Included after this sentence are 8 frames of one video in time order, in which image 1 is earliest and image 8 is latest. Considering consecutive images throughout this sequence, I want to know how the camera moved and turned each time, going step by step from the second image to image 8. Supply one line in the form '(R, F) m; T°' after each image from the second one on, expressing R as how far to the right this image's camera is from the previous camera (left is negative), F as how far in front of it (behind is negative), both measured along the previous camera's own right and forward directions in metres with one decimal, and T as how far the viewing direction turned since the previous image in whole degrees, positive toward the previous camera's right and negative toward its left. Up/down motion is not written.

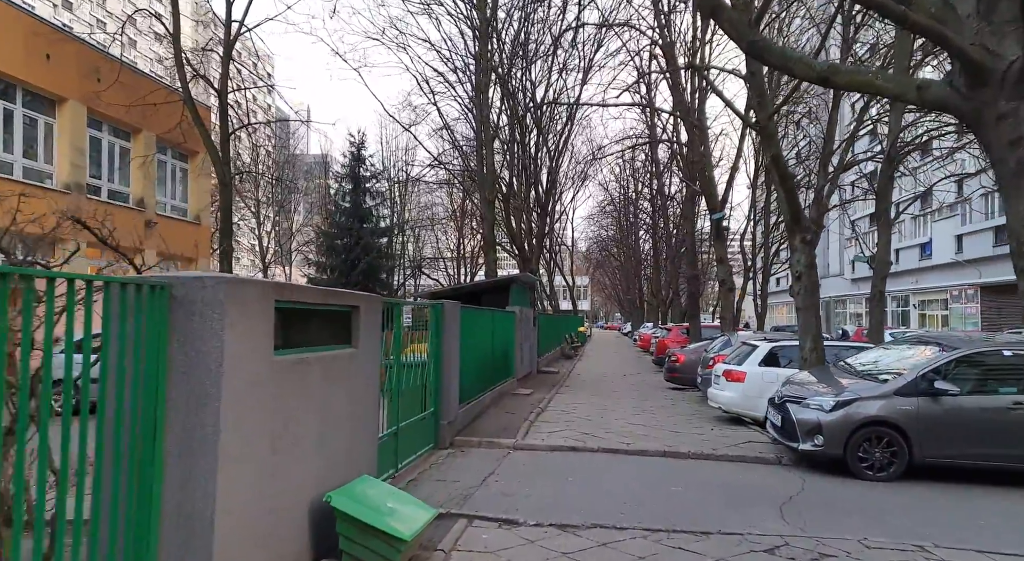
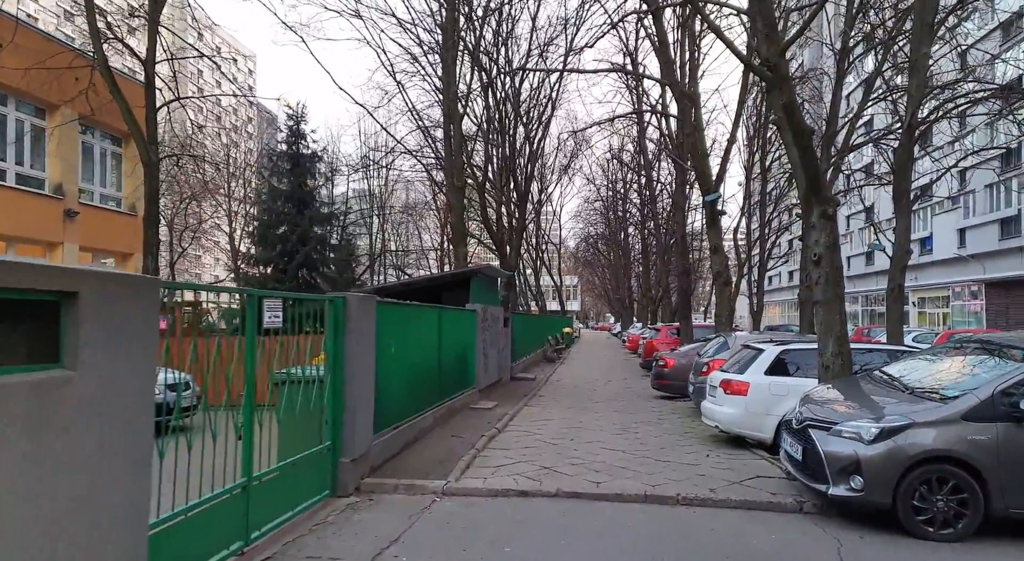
(+0.7, +2.2) m; +1°
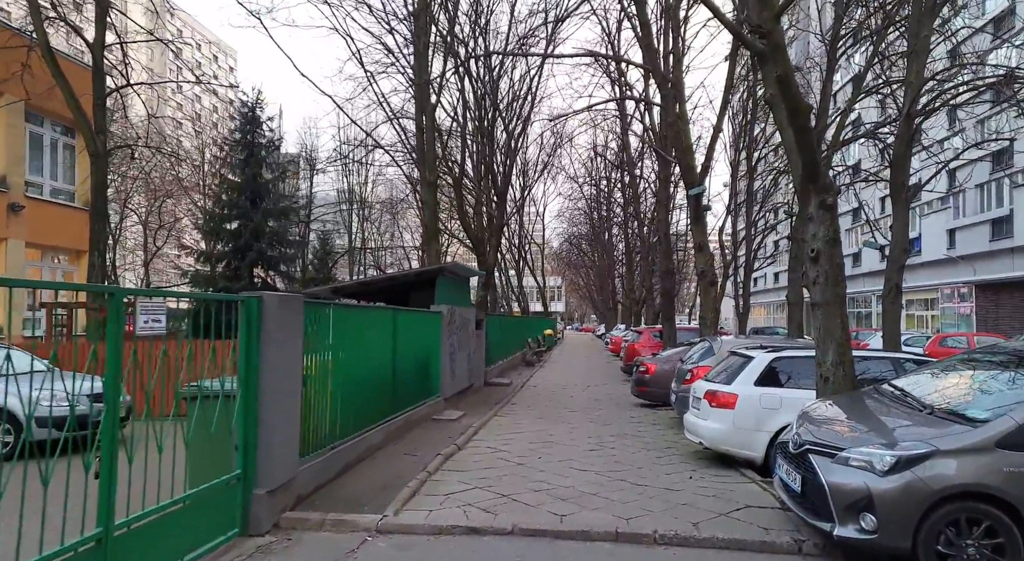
(+0.4, +1.0) m; +1°
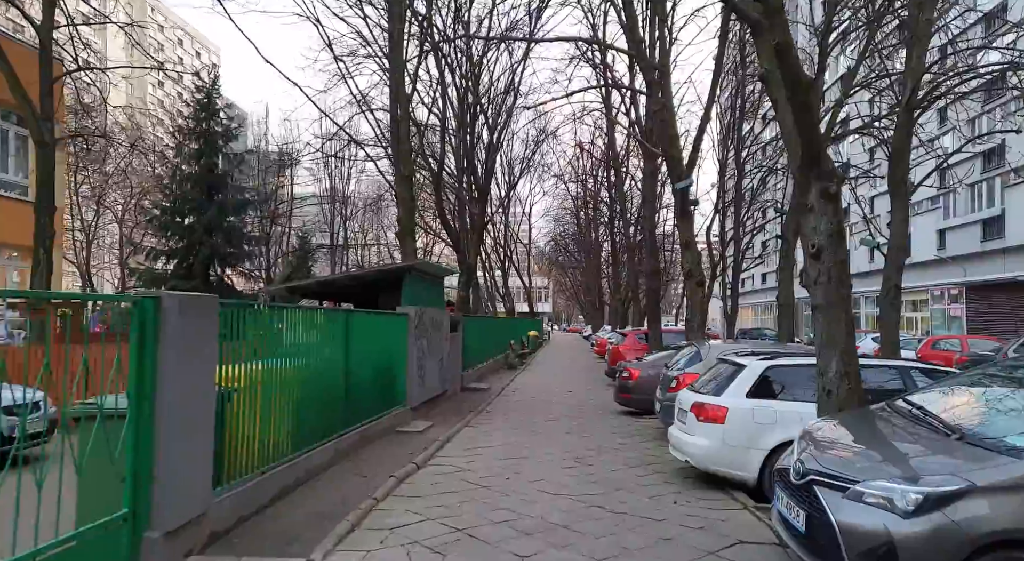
(+0.3, +0.9) m; +1°
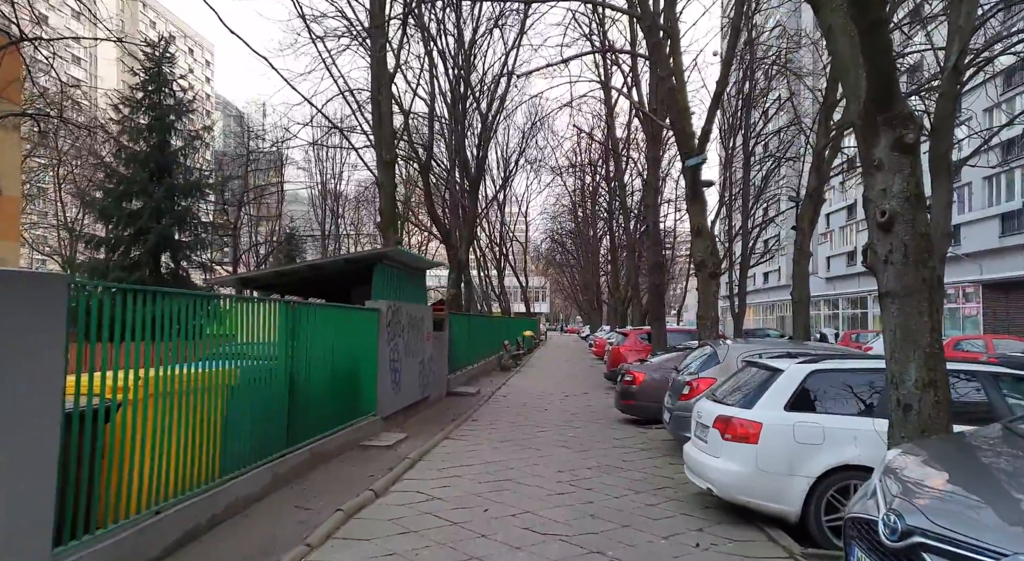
(+0.2, +1.4) m; 0°
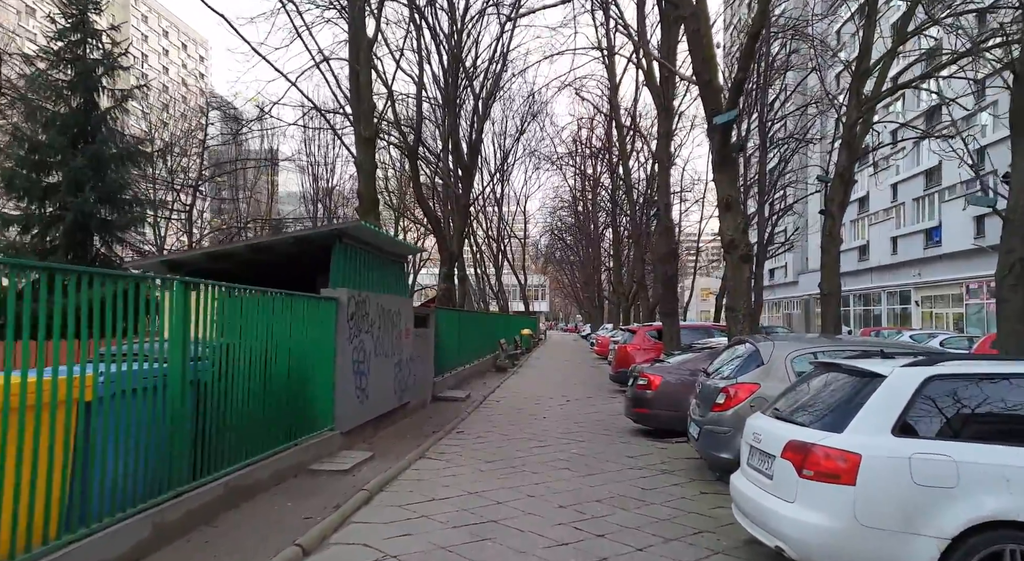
(+0.1, +1.8) m; 0°
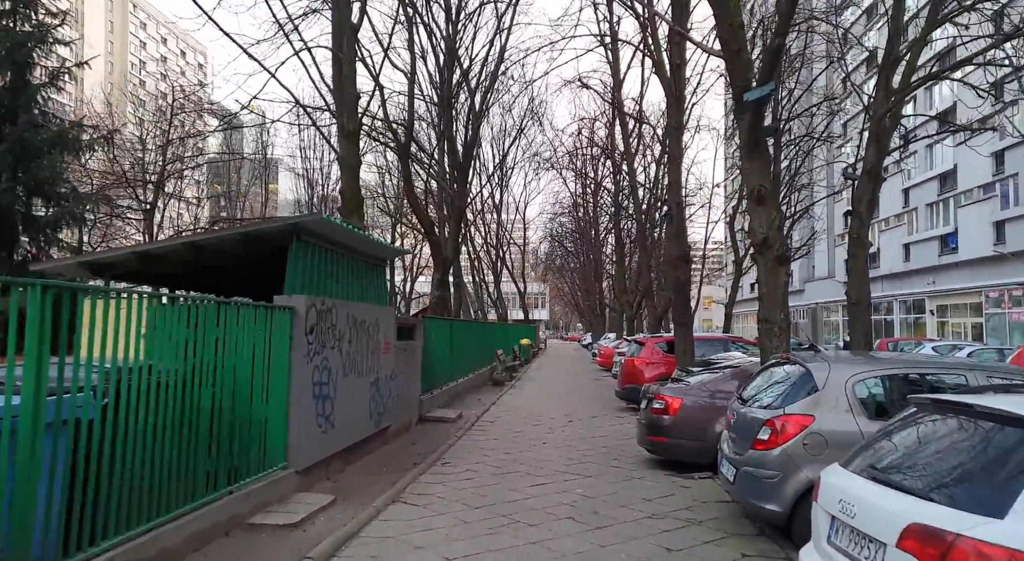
(+0.1, +1.3) m; 0°
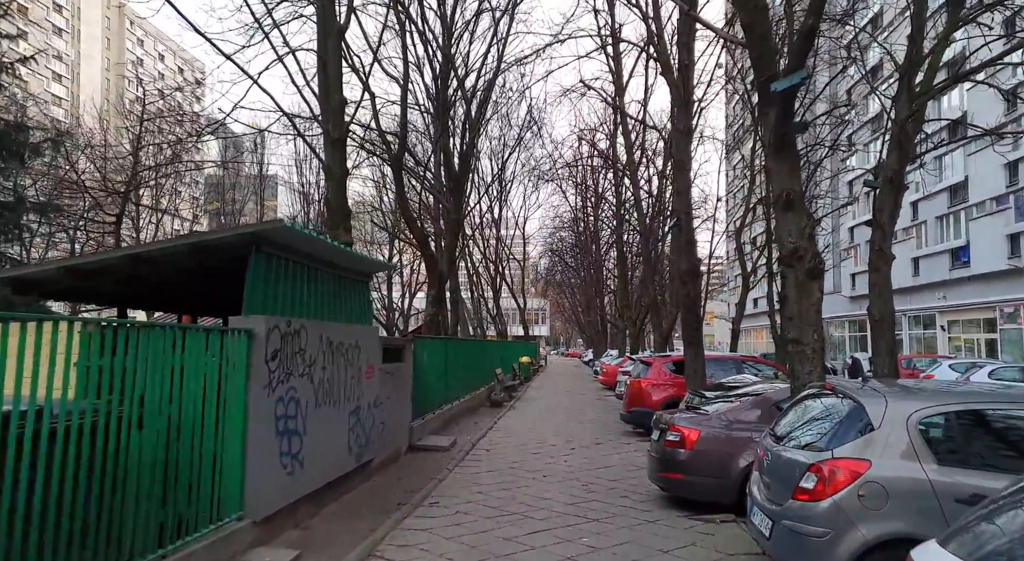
(+0.1, +0.9) m; 0°
